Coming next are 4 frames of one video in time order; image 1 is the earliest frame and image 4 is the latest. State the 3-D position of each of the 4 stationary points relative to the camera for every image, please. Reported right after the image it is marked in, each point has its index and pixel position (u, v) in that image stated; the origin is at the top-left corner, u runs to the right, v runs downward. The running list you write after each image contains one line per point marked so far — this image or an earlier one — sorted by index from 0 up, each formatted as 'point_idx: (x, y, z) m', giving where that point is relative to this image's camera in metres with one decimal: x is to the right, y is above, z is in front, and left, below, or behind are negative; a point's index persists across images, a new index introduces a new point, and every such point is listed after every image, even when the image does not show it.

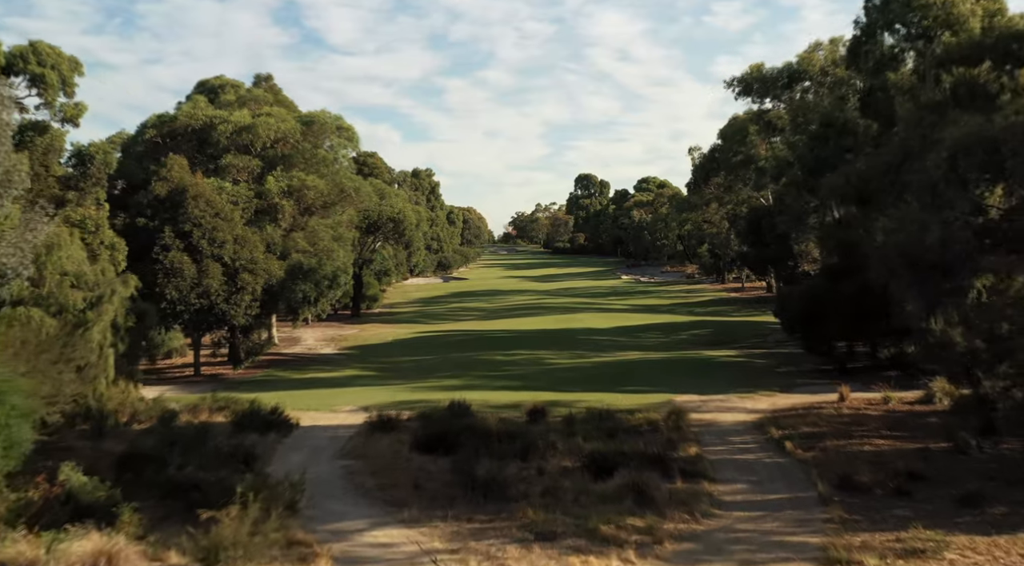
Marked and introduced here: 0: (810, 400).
0: (+6.1, -2.4, +19.3) m
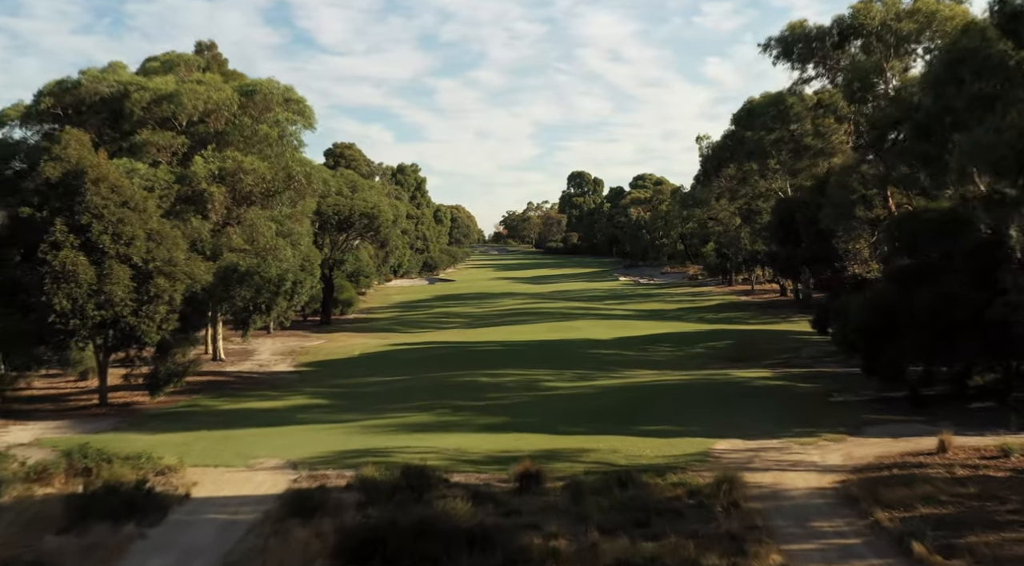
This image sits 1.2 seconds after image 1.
0: (+5.8, -2.5, +14.3) m
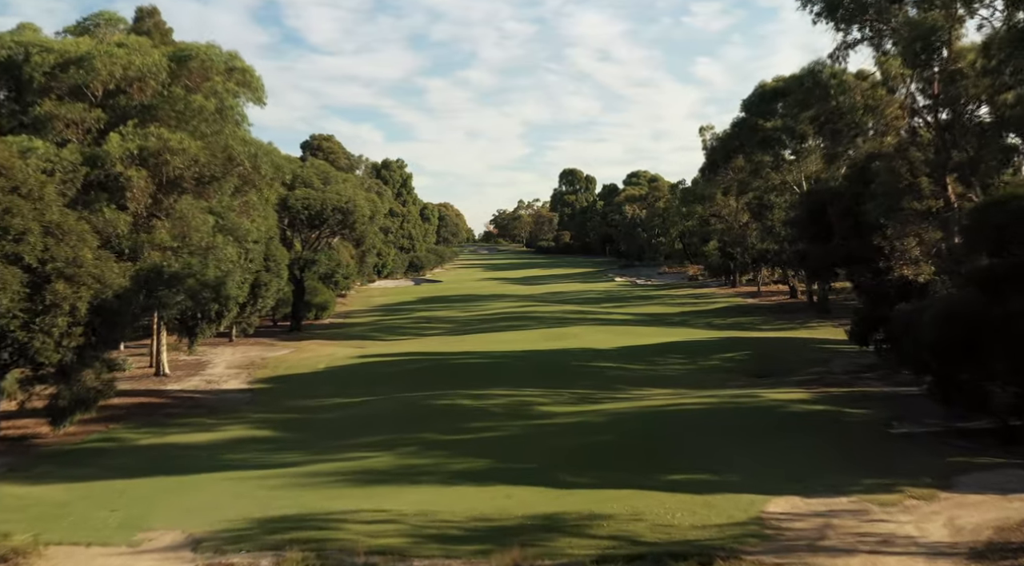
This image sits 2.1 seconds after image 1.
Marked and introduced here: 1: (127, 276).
0: (+5.7, -2.6, +10.6) m
1: (-6.8, +0.1, +16.8) m
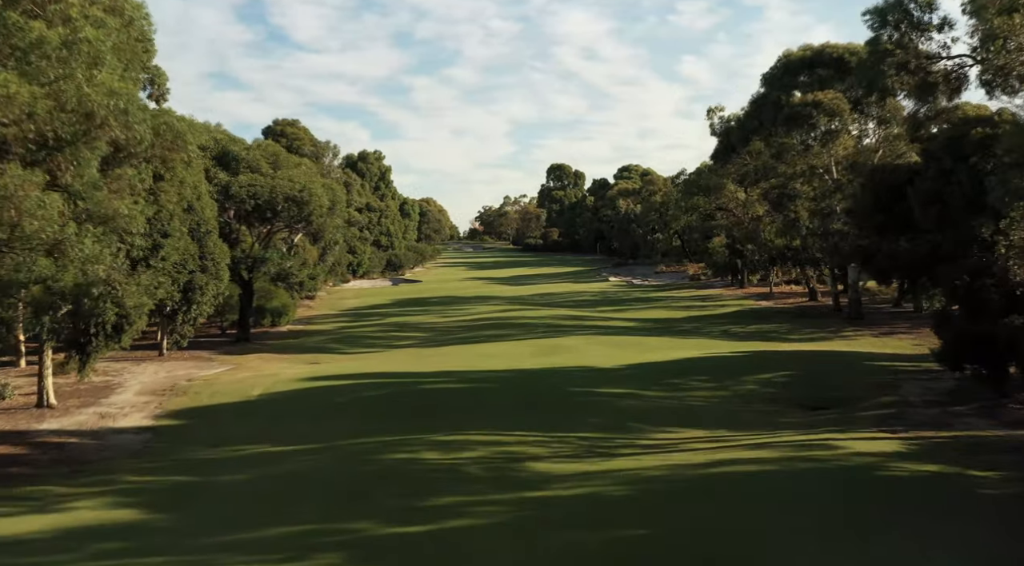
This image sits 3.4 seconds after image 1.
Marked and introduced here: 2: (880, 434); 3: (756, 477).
0: (+5.5, -2.7, +5.2) m
1: (-7.0, 0.0, +11.2) m
2: (+6.0, -2.4, +15.2) m
3: (+3.2, -2.6, +12.5) m
